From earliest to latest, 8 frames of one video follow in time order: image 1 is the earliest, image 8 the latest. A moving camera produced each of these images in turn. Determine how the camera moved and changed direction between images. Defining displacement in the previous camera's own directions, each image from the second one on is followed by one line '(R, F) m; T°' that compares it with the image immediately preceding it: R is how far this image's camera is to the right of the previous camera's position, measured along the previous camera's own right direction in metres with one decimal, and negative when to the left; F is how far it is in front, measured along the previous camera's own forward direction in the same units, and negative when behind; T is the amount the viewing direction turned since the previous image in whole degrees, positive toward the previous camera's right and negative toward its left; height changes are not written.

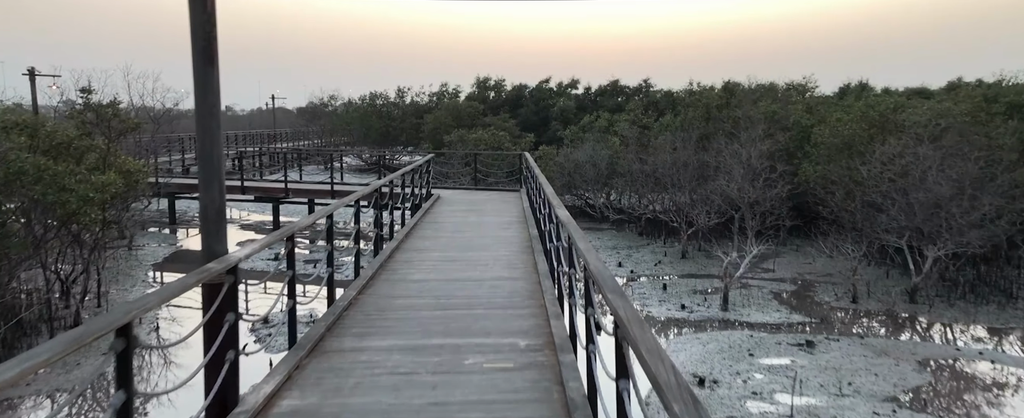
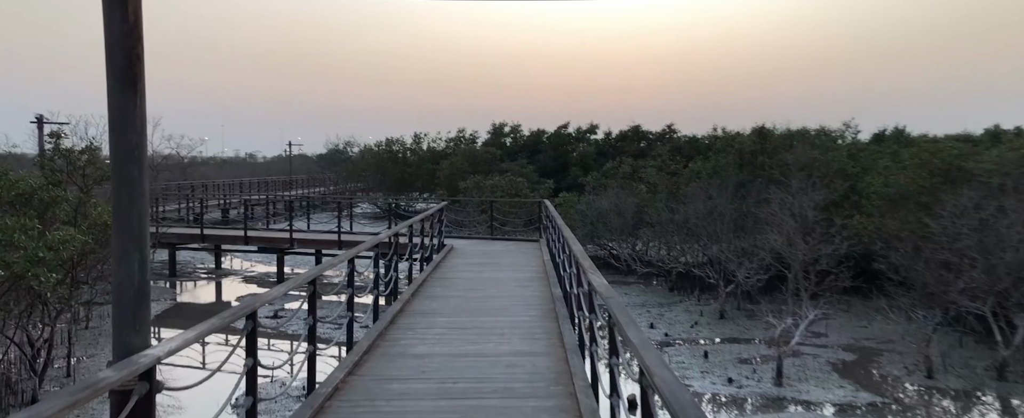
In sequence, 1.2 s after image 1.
(0.0, +1.1) m; -2°
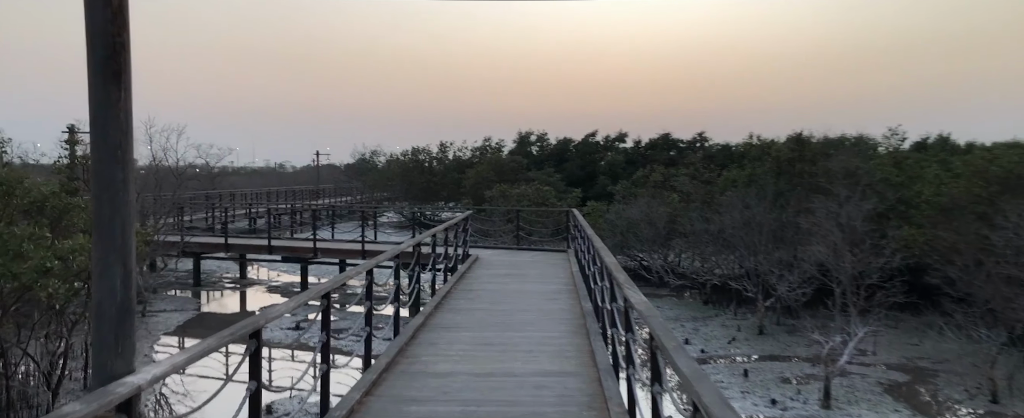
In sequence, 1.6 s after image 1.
(0.0, +0.4) m; -2°
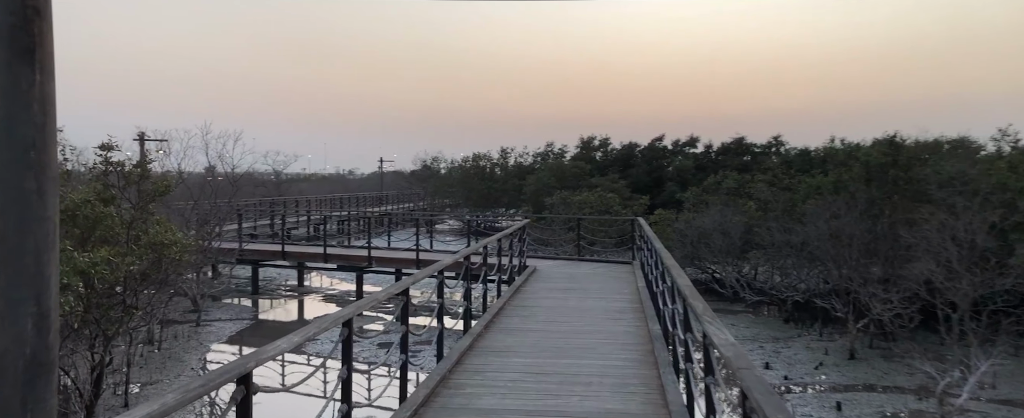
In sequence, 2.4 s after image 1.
(+0.1, +0.8) m; -6°
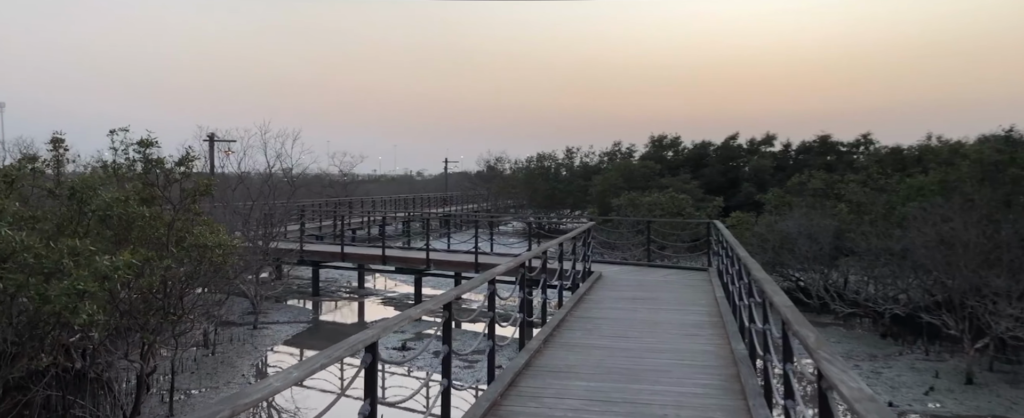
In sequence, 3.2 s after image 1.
(0.0, +0.7) m; -6°
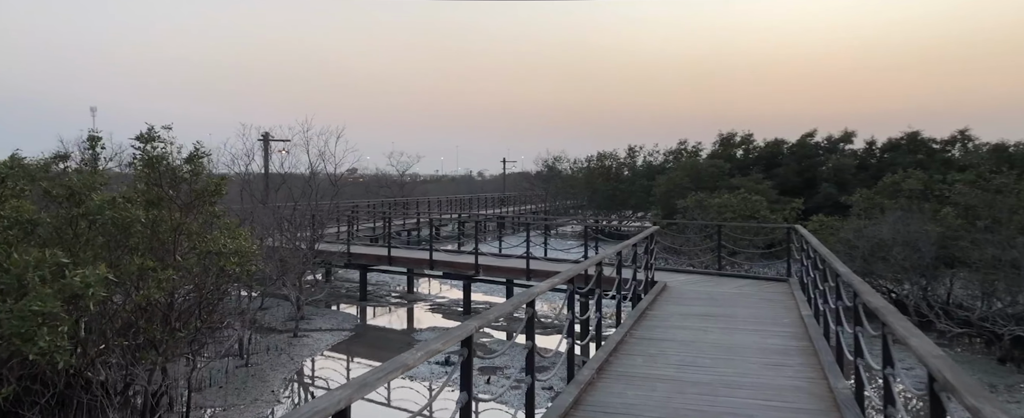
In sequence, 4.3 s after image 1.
(+0.1, +1.0) m; -6°
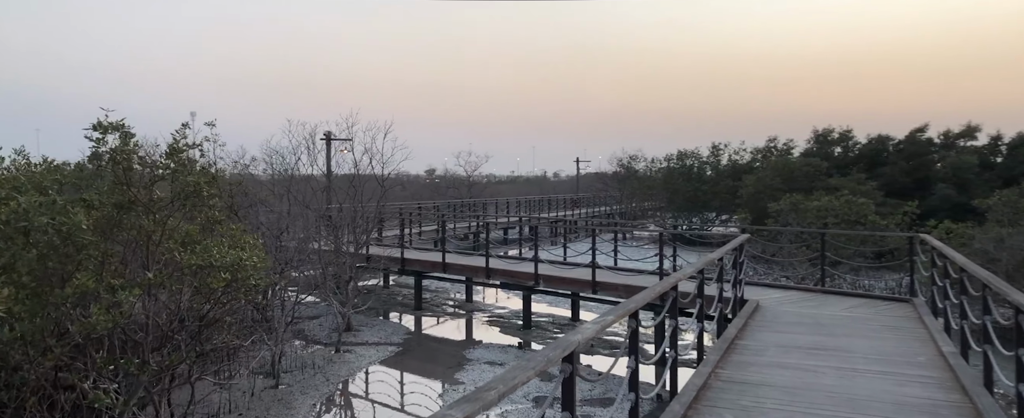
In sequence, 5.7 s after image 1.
(+0.2, +1.3) m; -7°
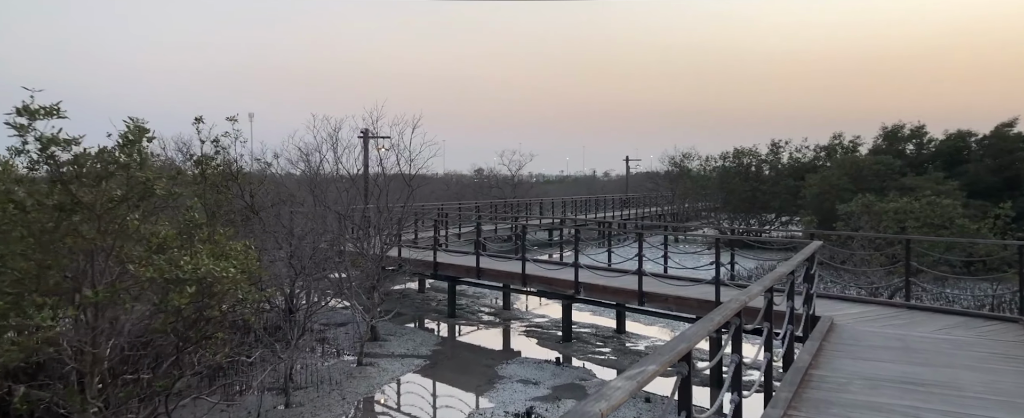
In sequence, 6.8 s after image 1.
(+0.2, +0.9) m; -5°
